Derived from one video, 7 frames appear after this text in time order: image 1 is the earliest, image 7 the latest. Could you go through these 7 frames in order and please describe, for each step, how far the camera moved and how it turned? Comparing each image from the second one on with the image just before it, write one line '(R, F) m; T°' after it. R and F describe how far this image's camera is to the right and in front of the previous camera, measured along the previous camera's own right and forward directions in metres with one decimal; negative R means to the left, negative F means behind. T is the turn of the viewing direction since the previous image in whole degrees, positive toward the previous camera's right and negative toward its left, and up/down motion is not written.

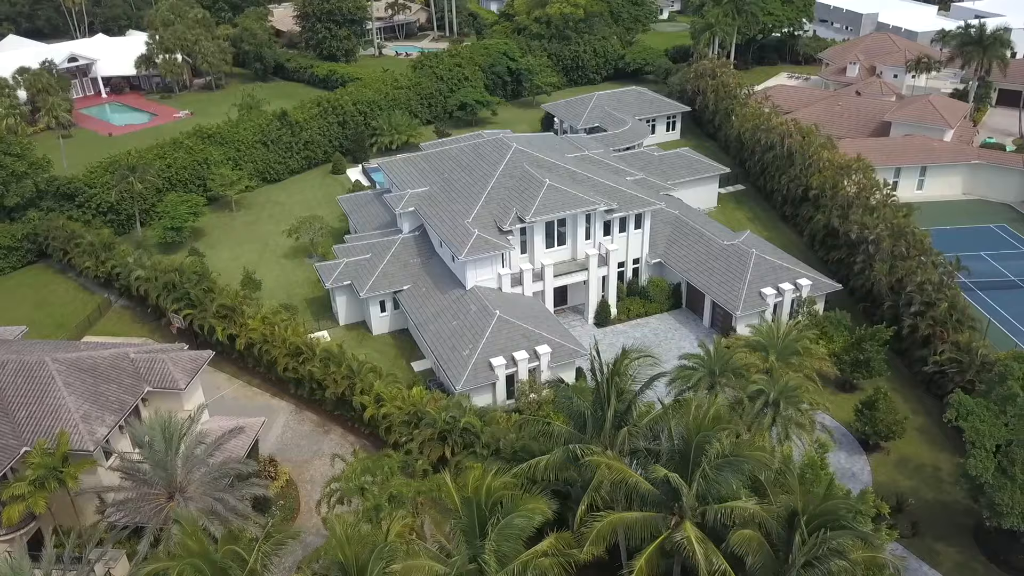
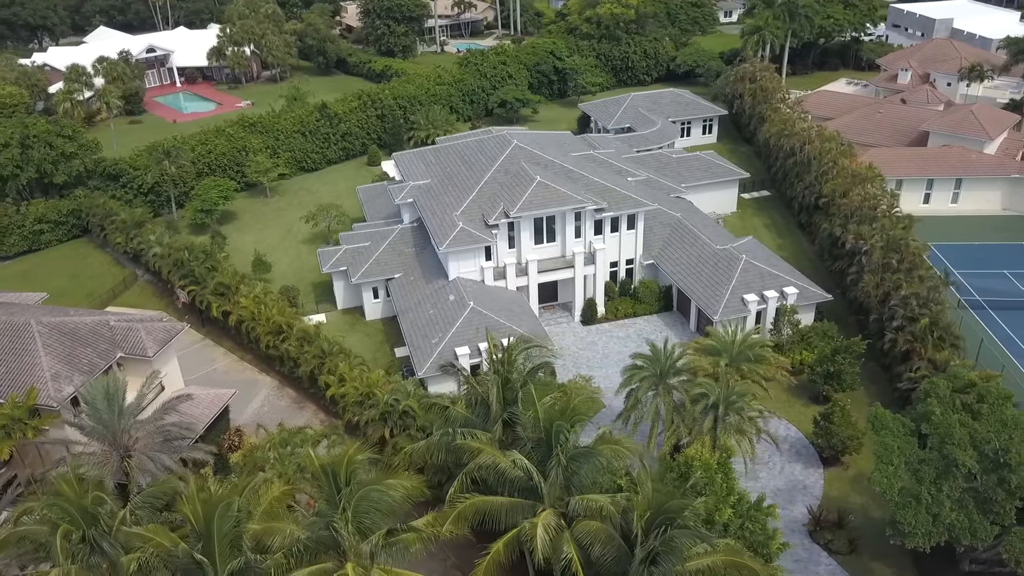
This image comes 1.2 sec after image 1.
(+5.3, -0.4) m; -6°
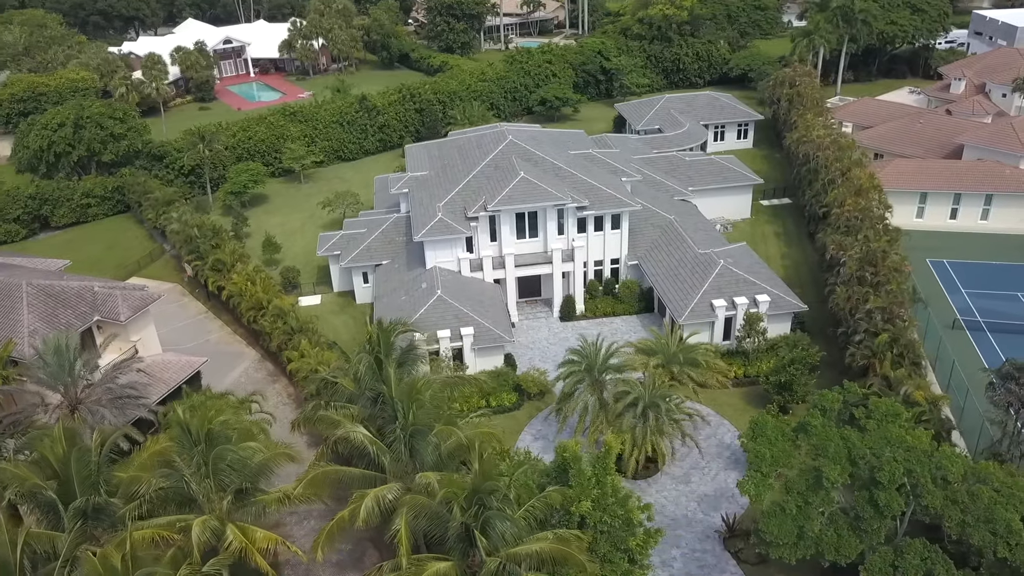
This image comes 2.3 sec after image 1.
(+6.2, -0.4) m; -7°
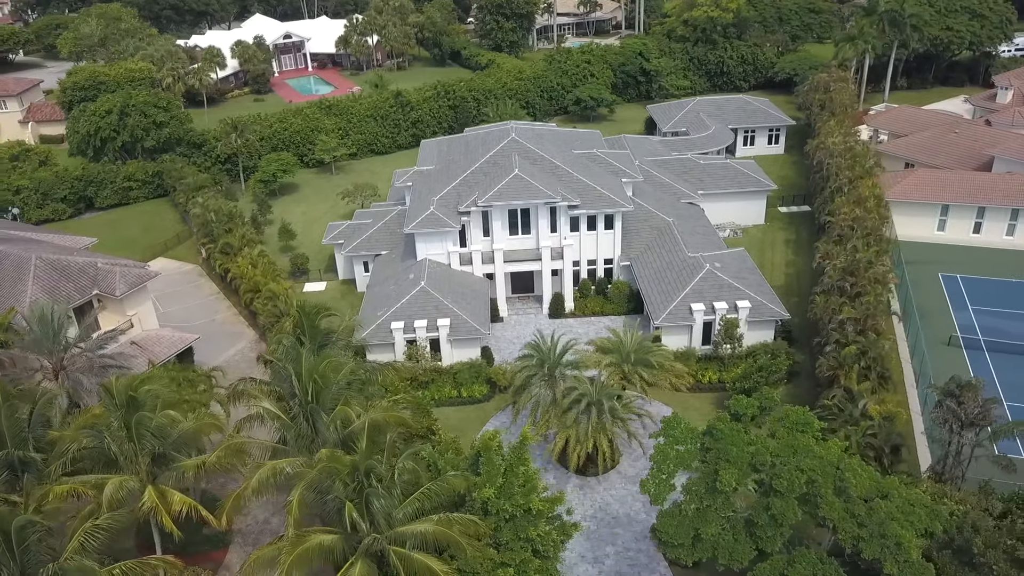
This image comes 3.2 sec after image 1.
(+4.6, -0.4) m; -6°
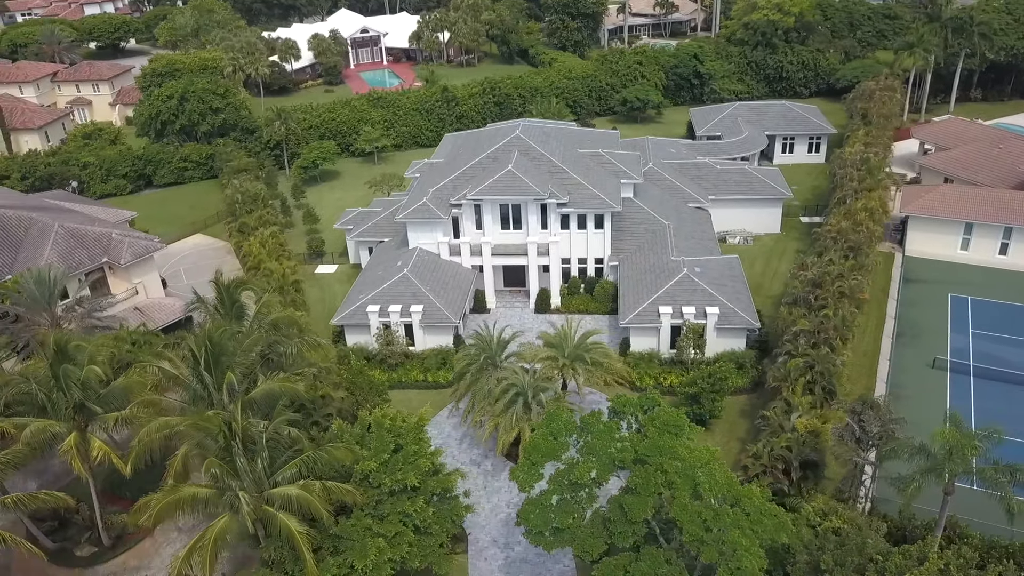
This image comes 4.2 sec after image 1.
(+6.3, -0.5) m; -7°
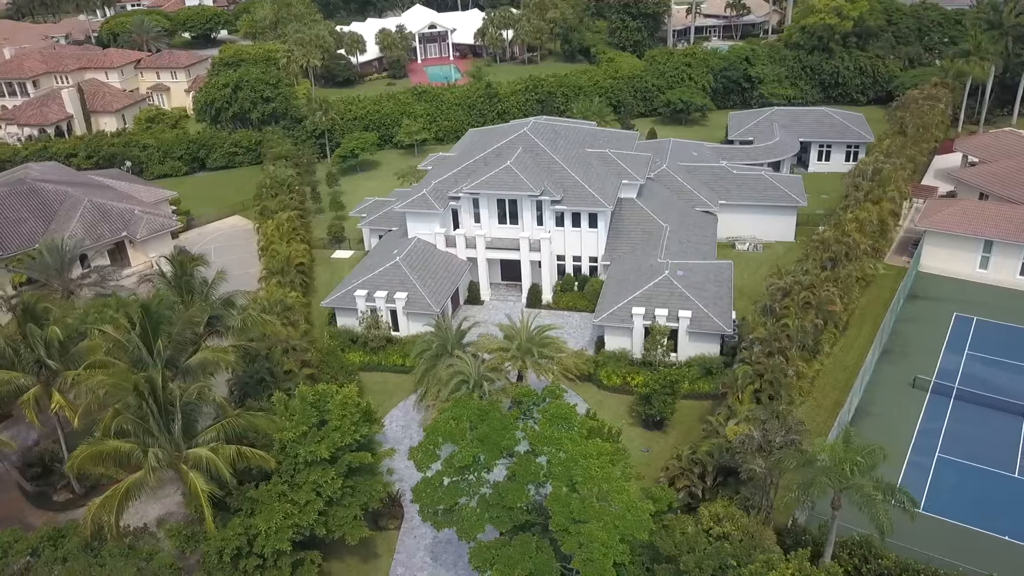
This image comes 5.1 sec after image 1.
(+5.5, -0.5) m; -7°
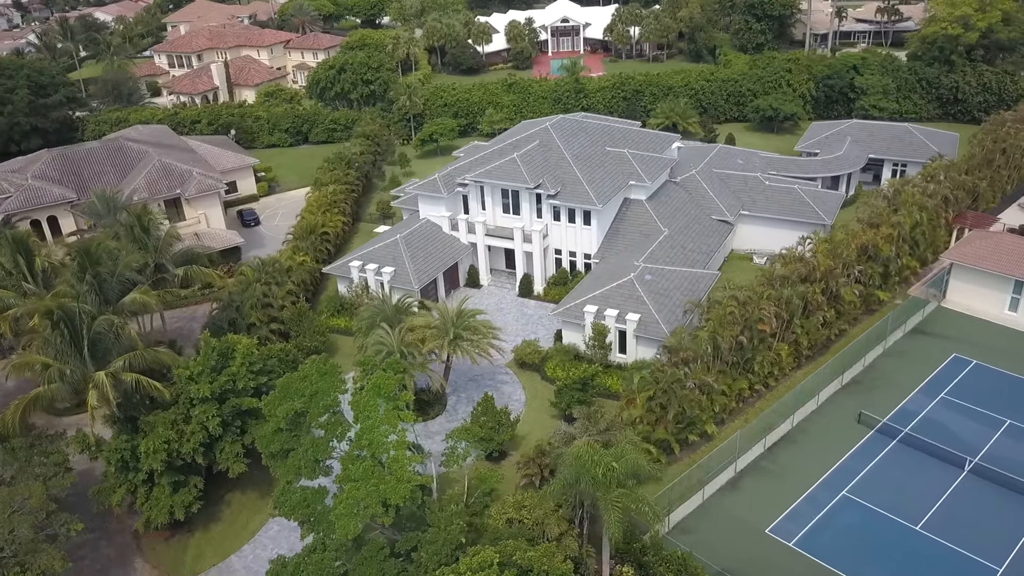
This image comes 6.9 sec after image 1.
(+10.5, -0.2) m; -13°
